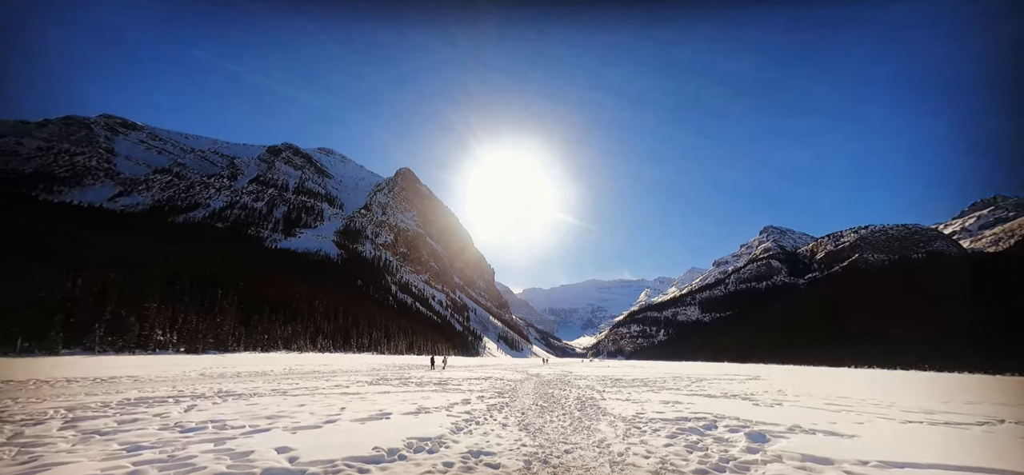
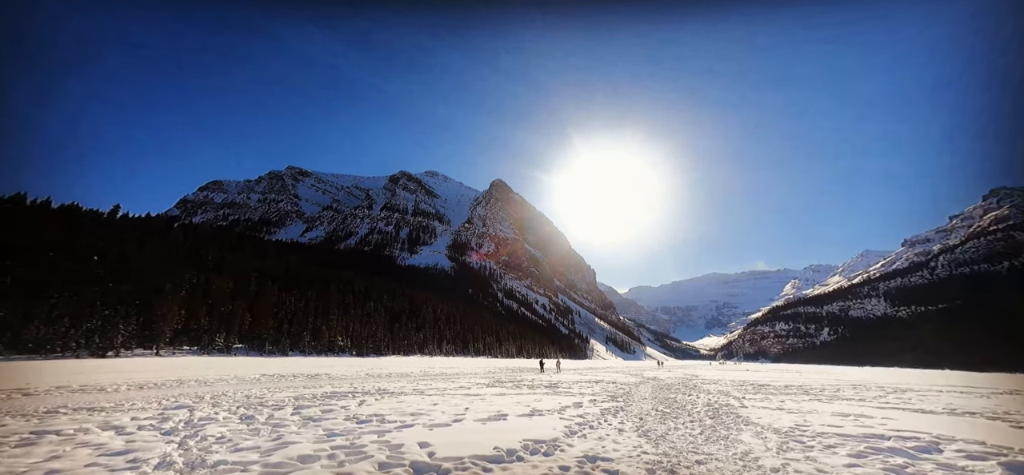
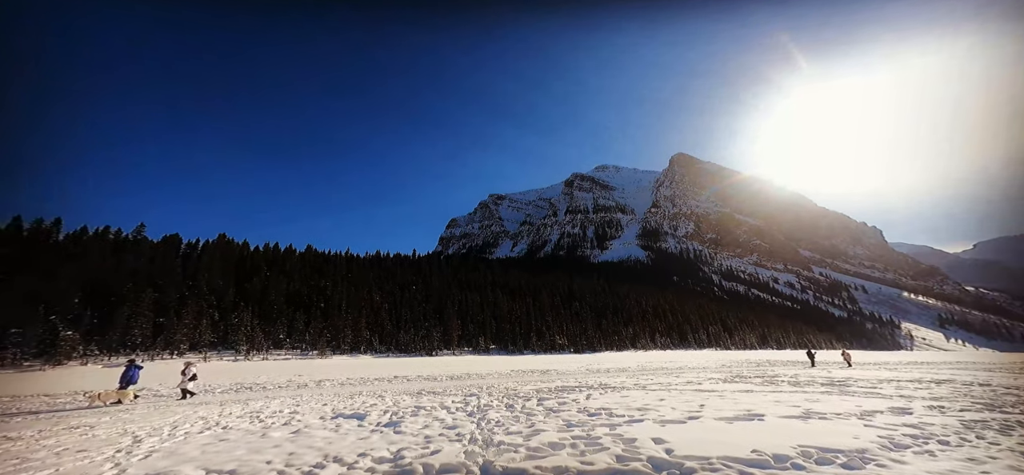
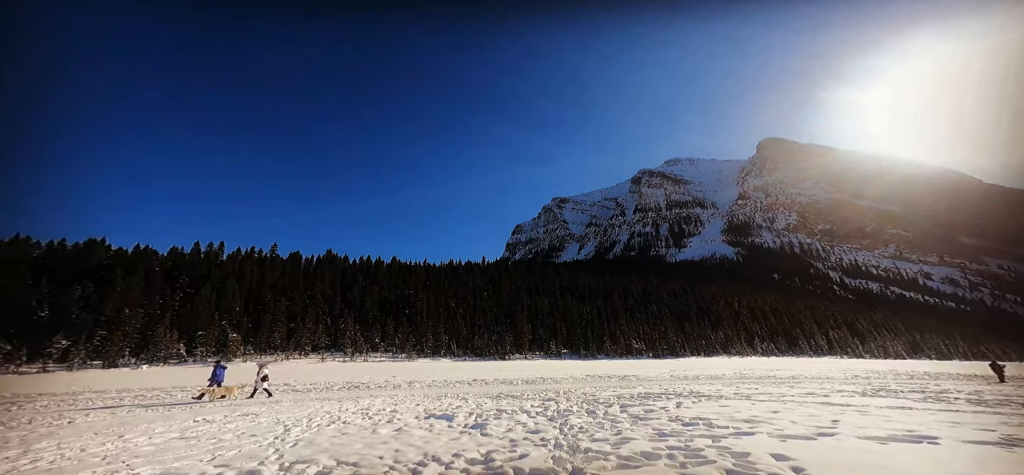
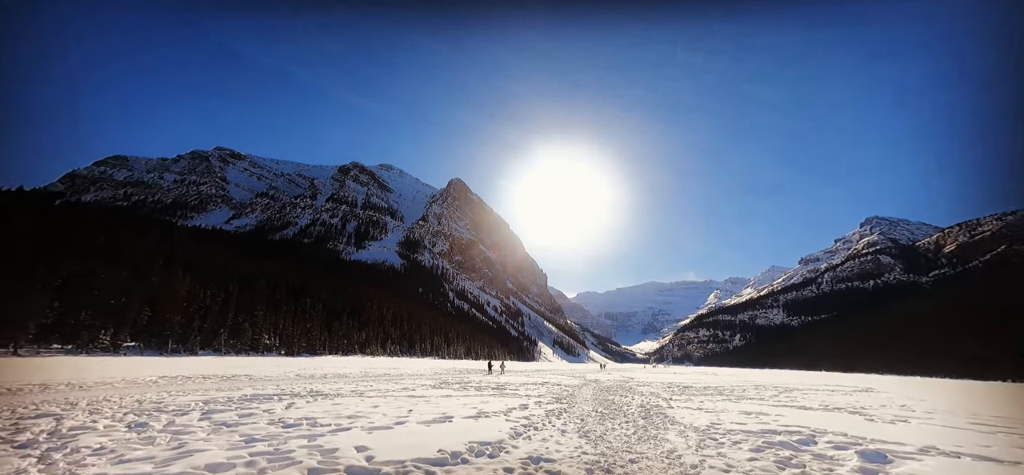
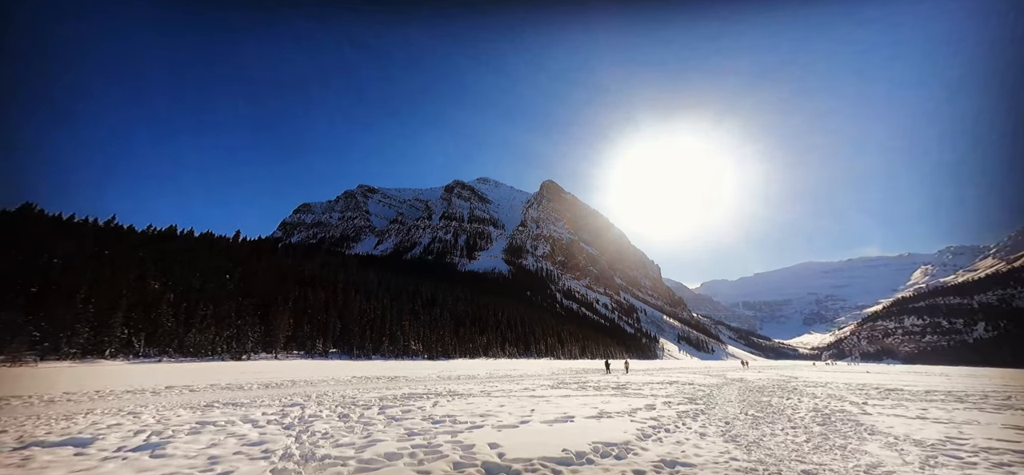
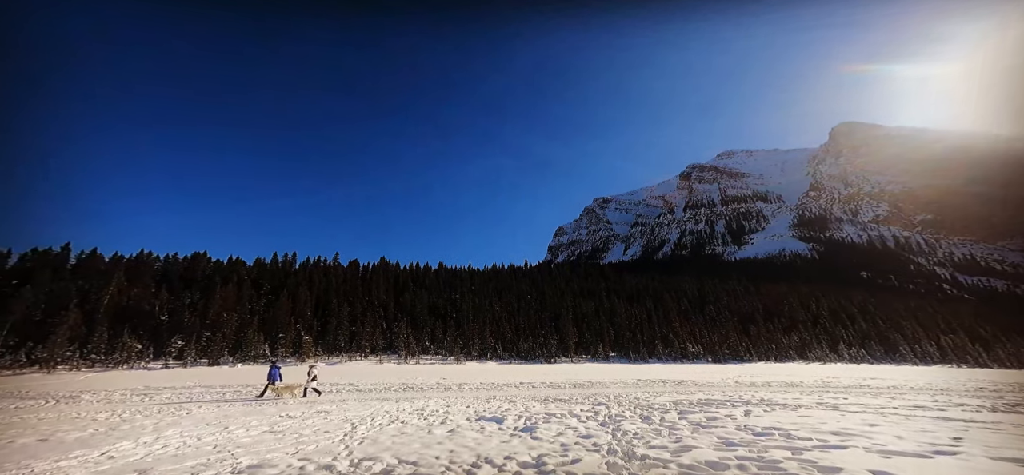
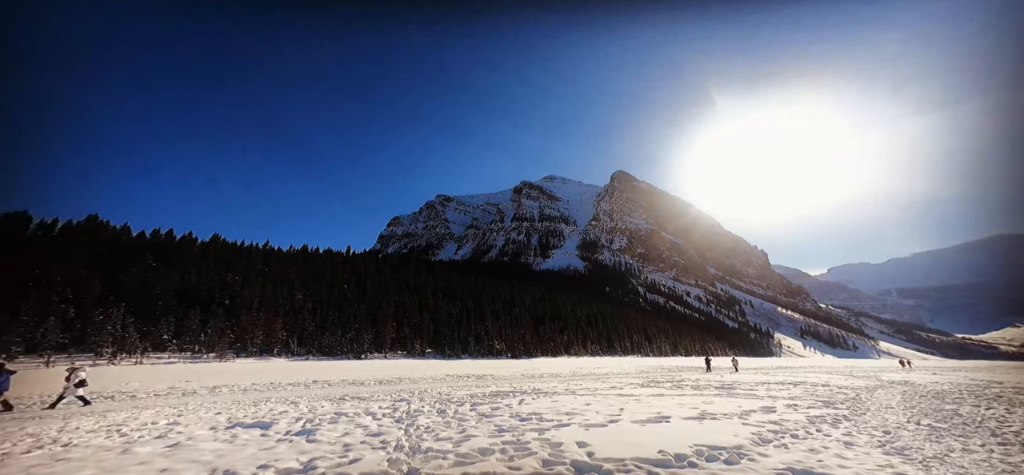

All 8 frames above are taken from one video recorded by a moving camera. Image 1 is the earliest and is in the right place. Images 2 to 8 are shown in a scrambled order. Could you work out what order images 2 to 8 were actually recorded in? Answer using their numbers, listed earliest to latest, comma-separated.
5, 2, 6, 8, 3, 4, 7
